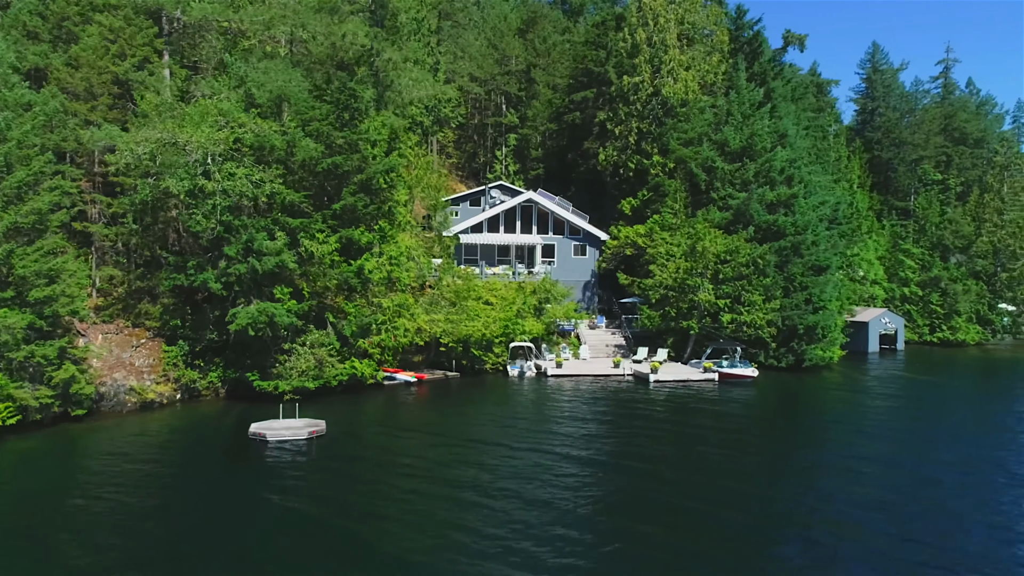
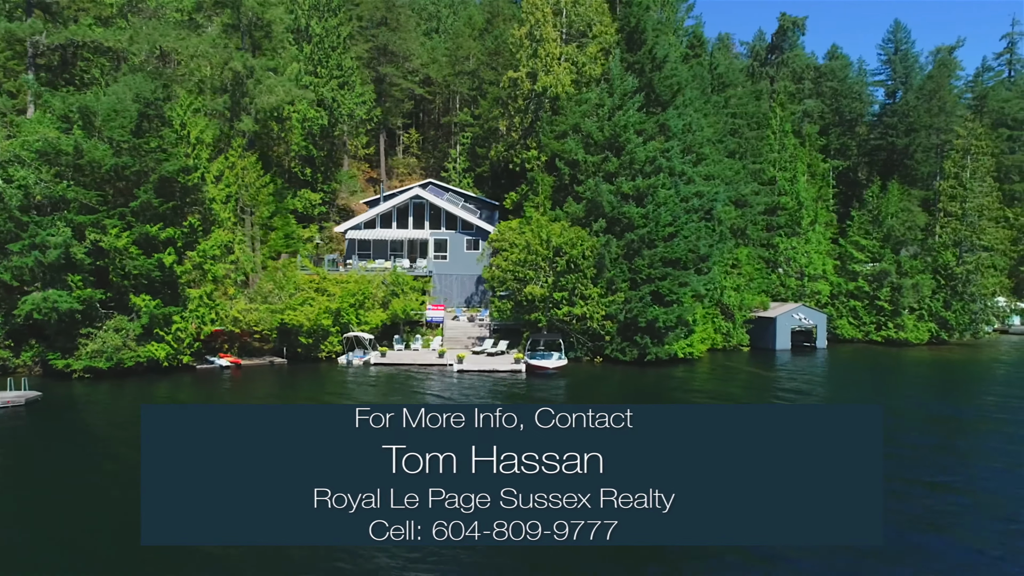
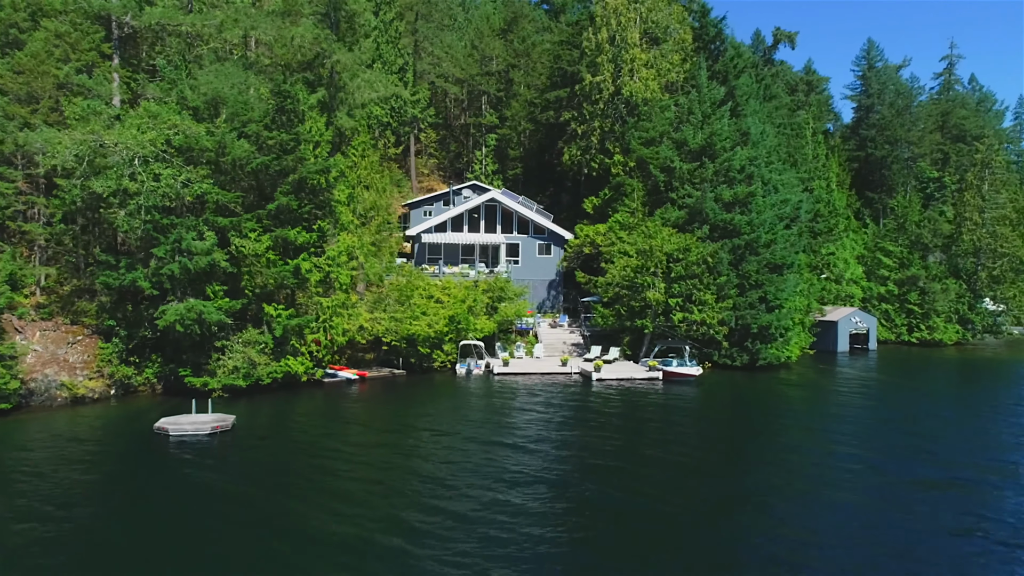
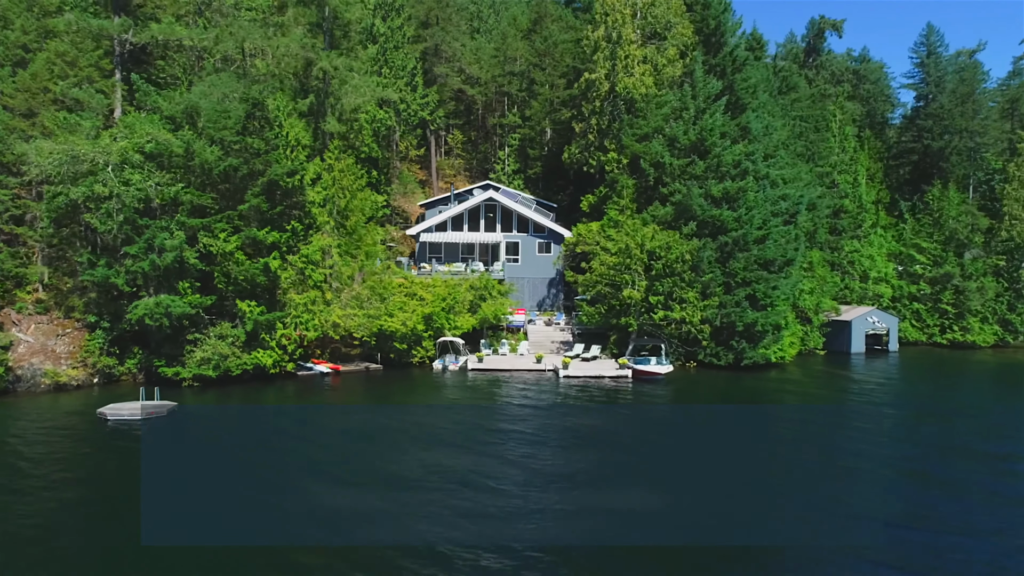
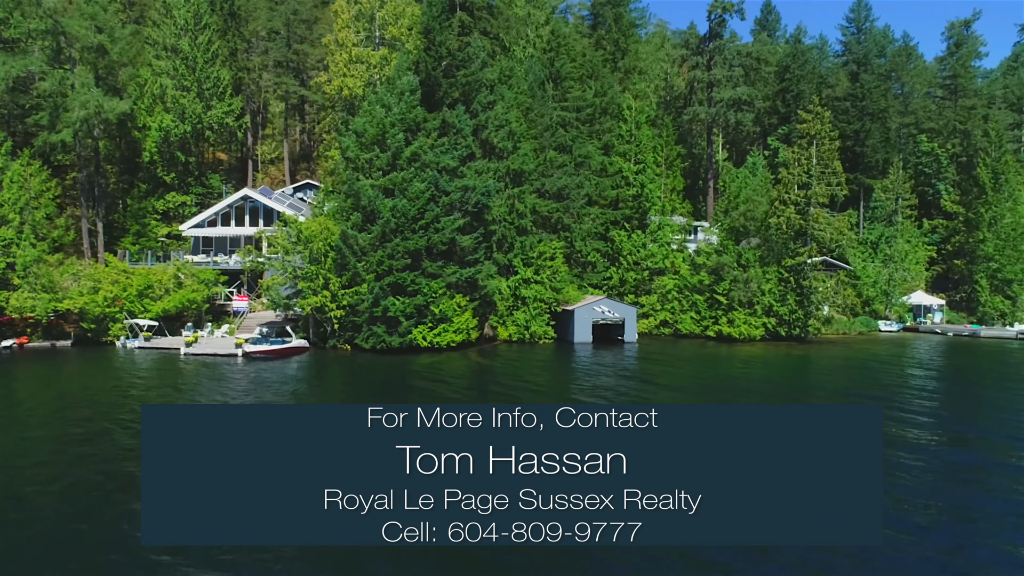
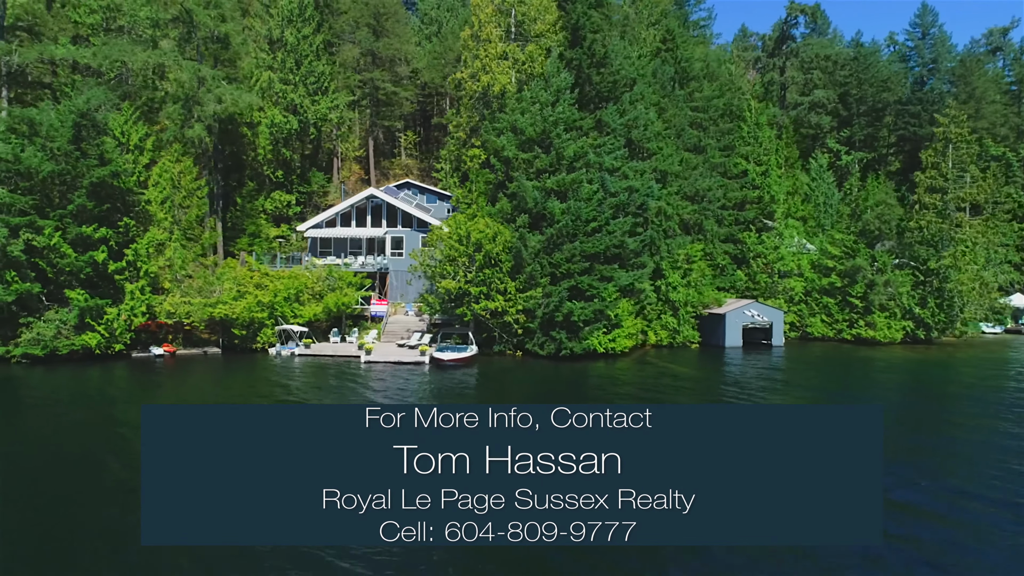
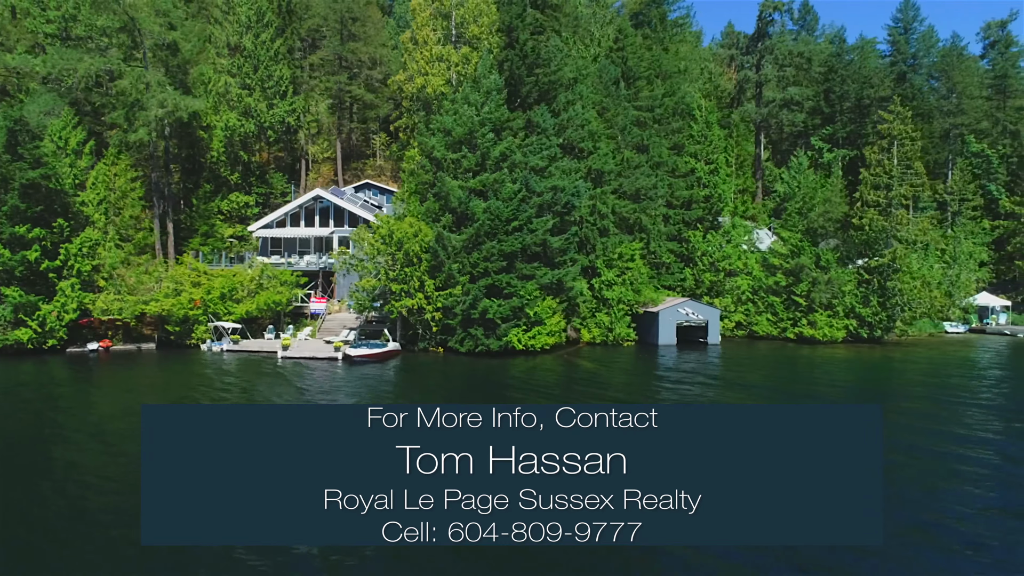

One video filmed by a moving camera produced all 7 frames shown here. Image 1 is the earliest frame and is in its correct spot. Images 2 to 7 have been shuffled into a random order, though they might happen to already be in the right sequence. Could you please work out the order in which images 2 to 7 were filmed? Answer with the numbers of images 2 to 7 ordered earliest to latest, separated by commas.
3, 4, 2, 6, 7, 5
